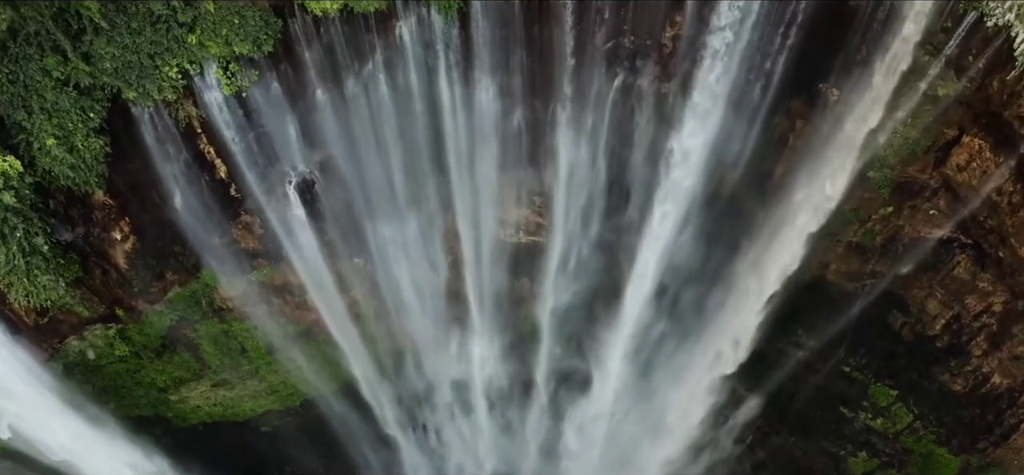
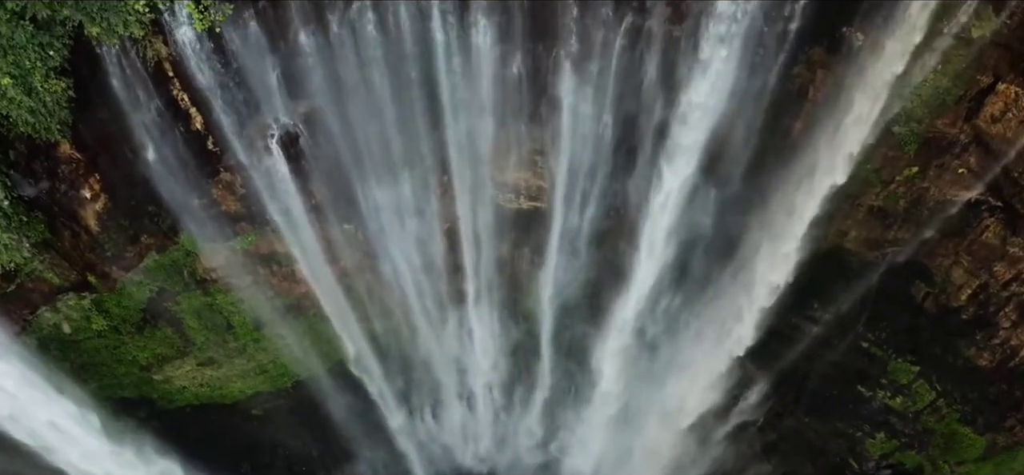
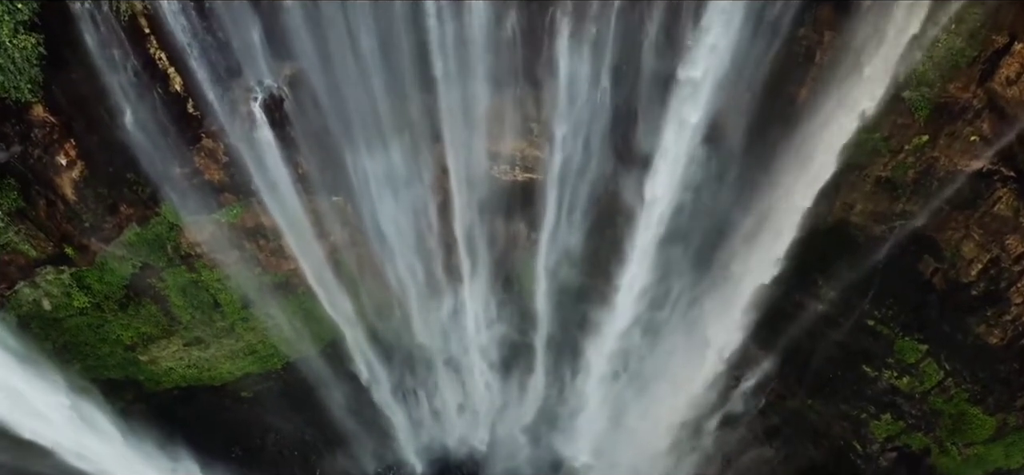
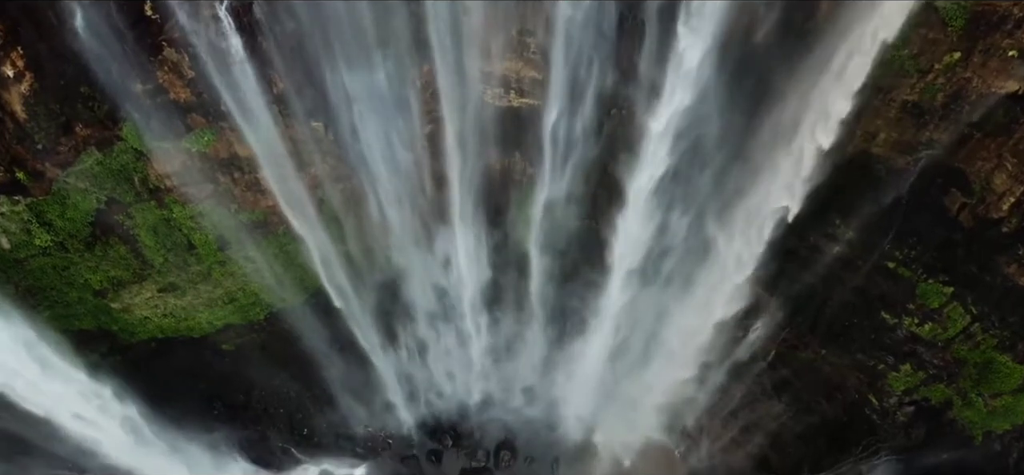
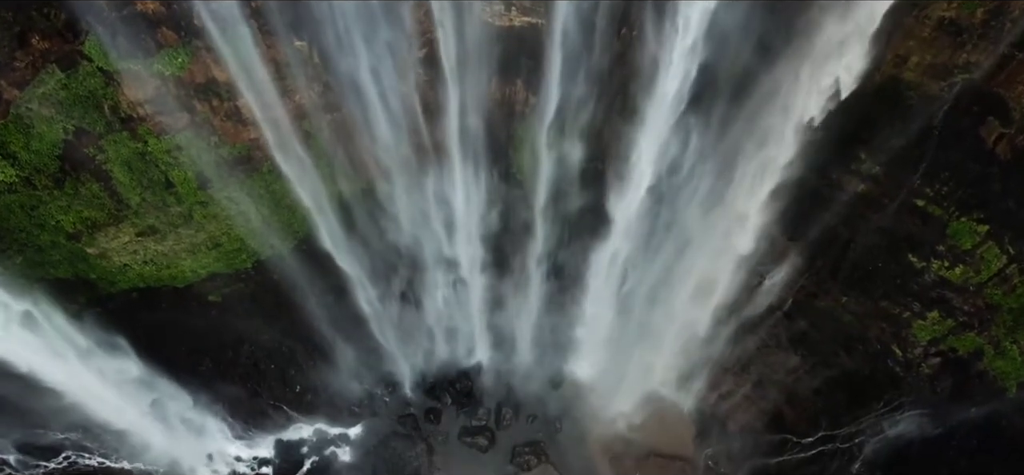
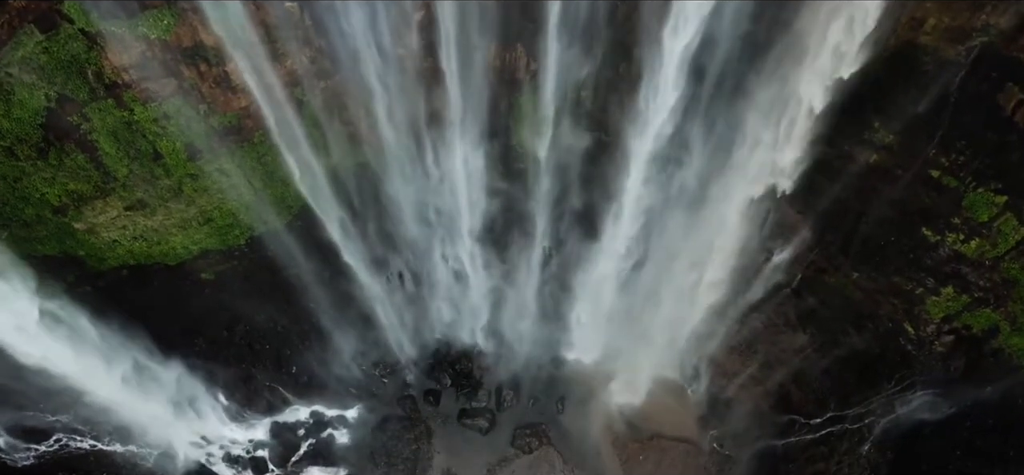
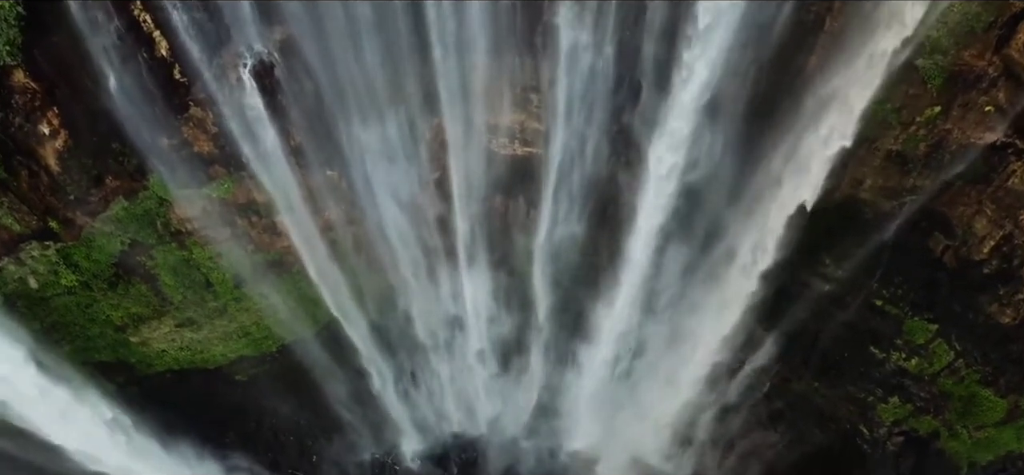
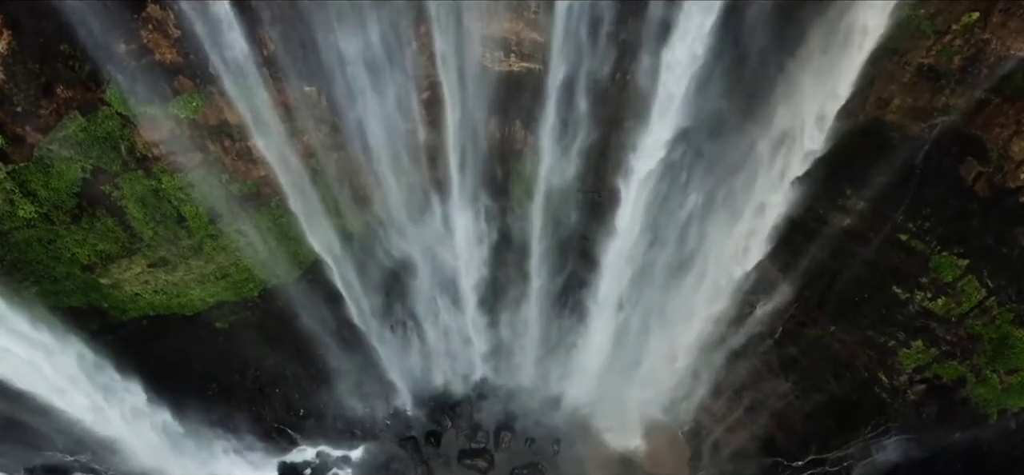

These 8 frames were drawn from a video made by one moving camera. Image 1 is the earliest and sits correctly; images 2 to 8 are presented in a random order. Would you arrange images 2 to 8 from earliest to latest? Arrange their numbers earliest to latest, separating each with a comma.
2, 3, 7, 4, 8, 5, 6
